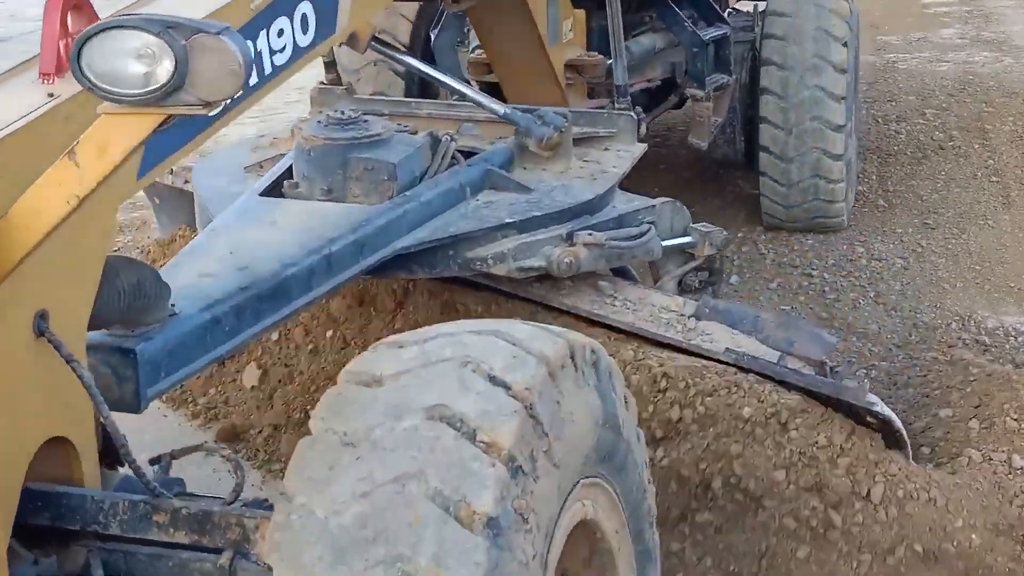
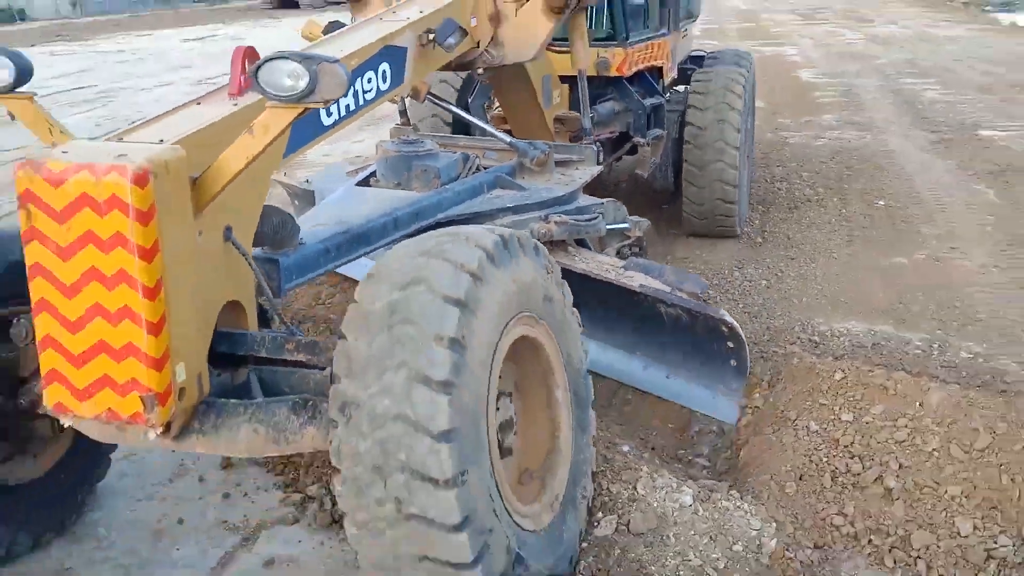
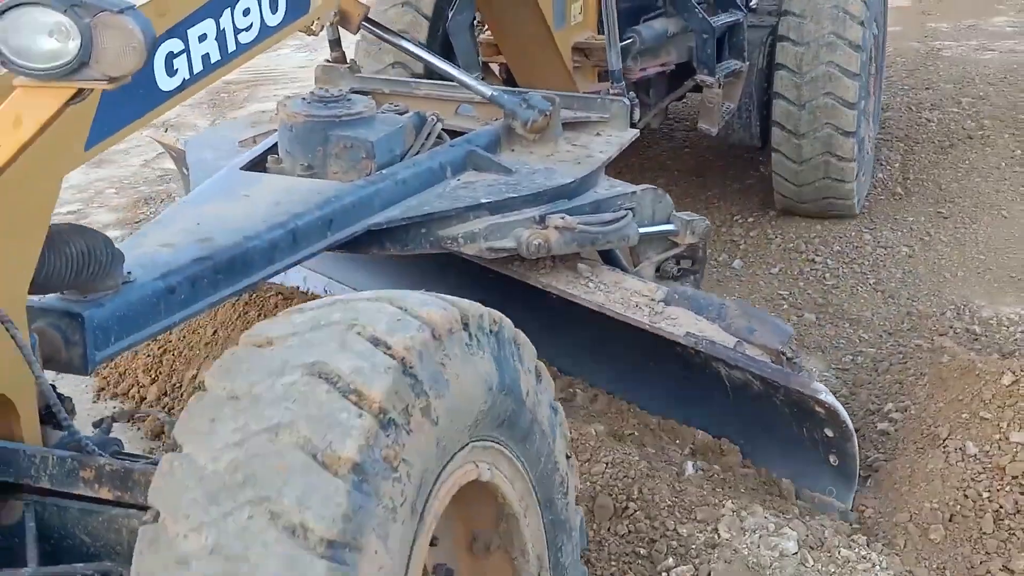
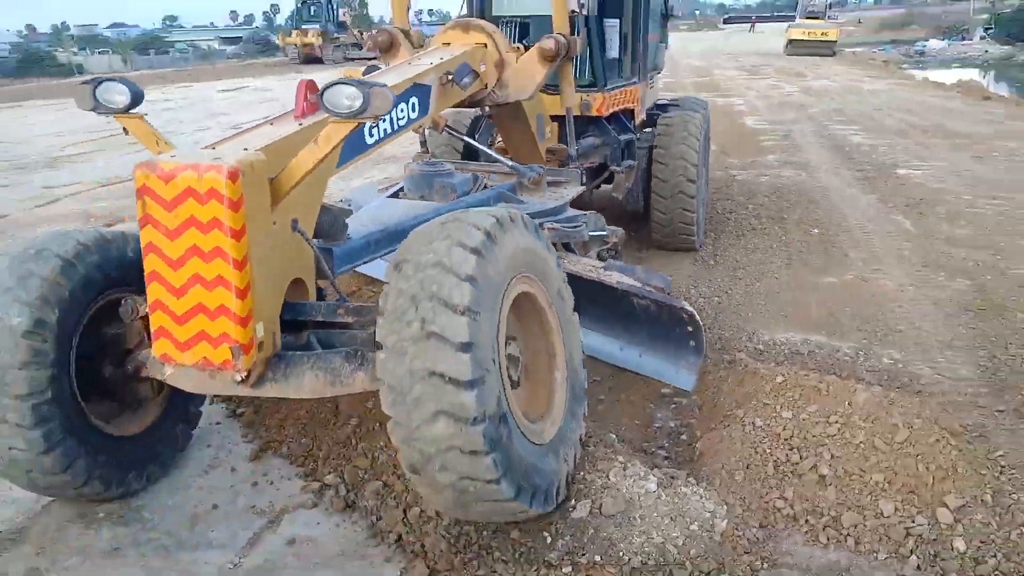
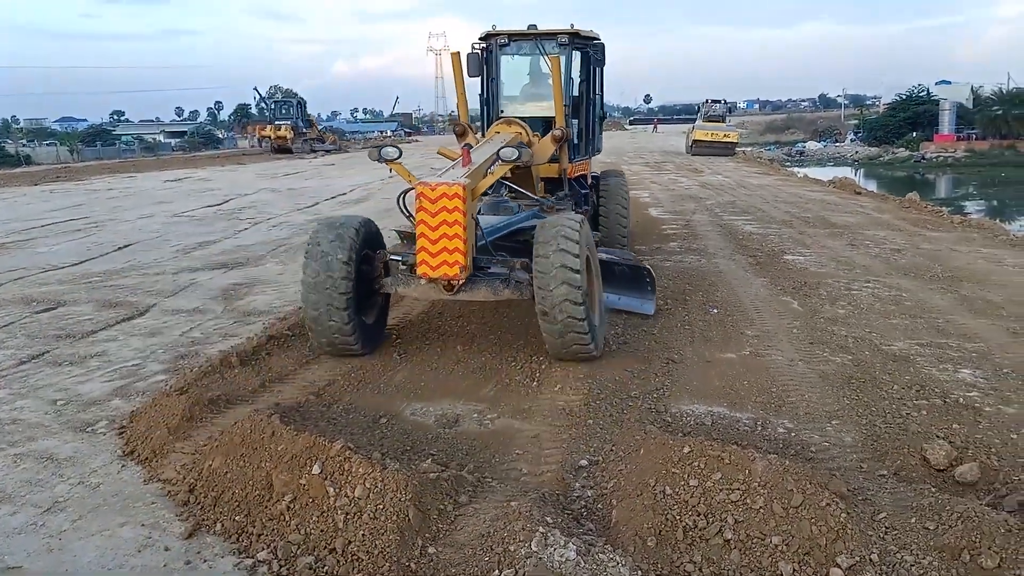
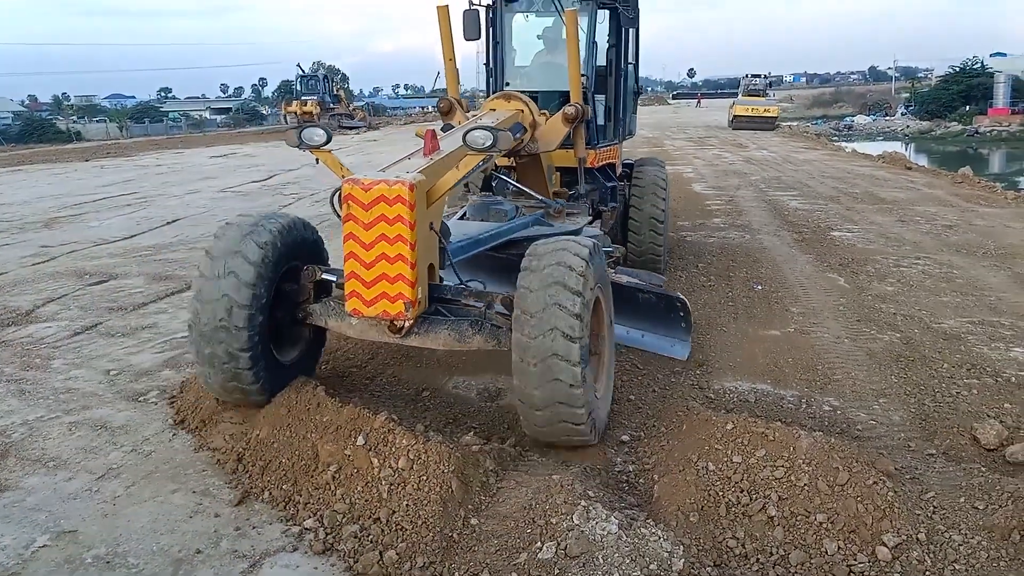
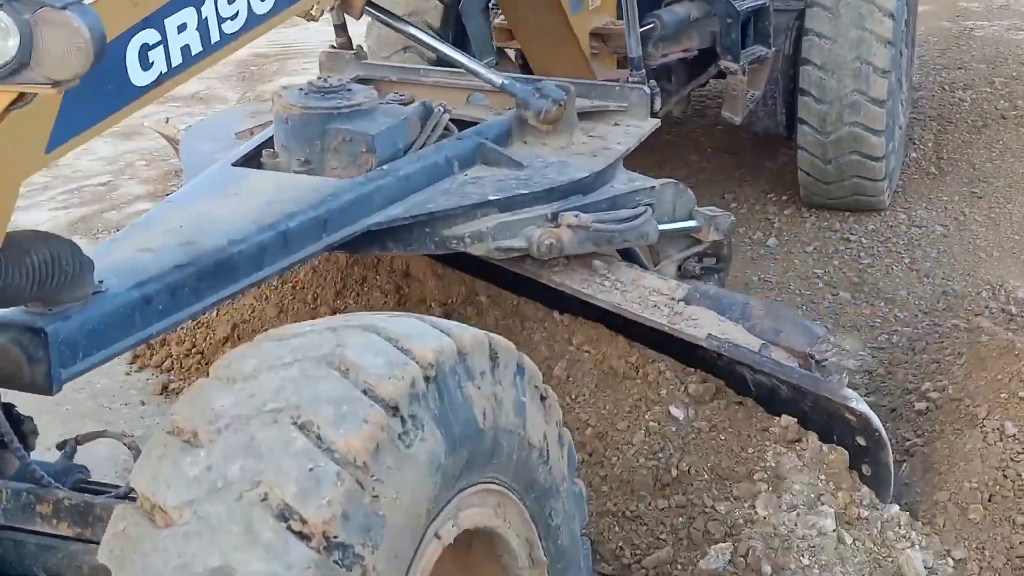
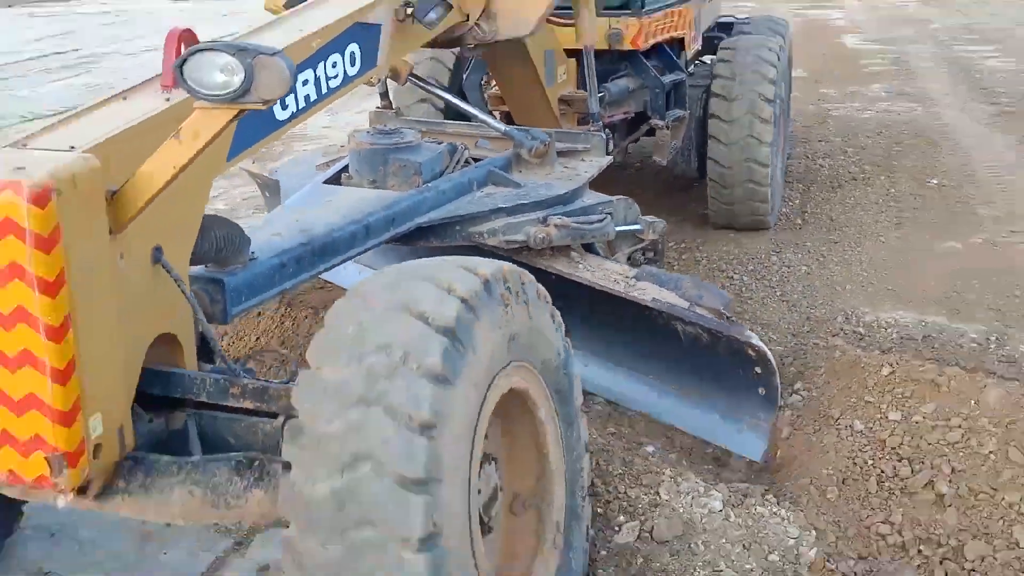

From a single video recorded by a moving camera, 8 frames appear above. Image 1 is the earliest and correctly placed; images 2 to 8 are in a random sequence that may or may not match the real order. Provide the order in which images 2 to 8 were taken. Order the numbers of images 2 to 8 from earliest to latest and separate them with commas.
7, 3, 8, 2, 4, 6, 5
